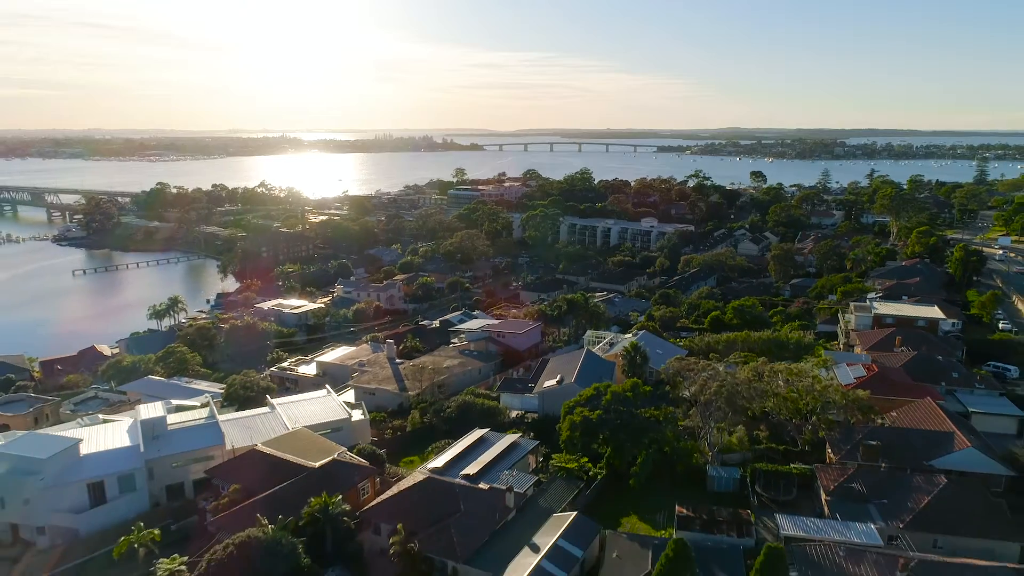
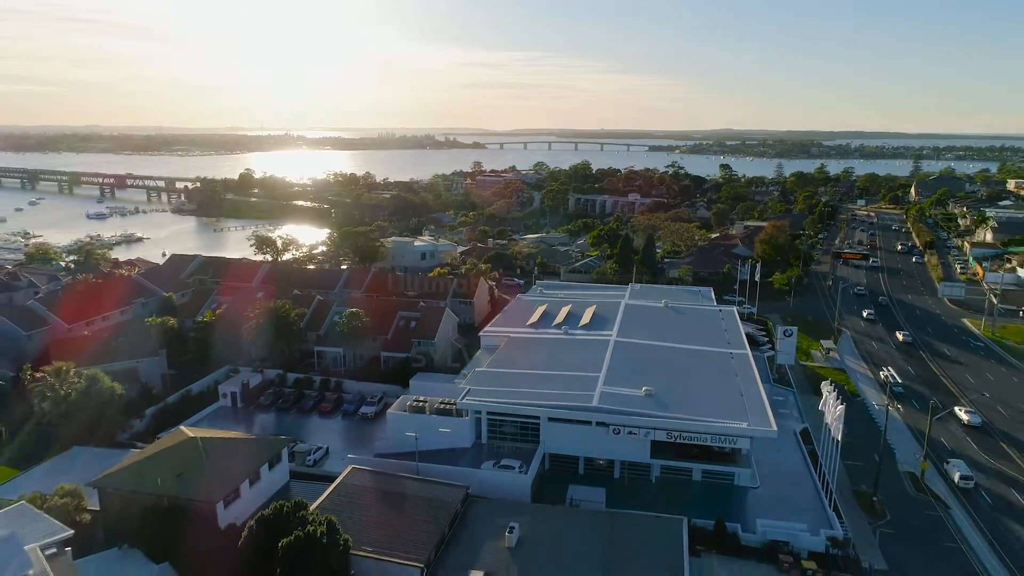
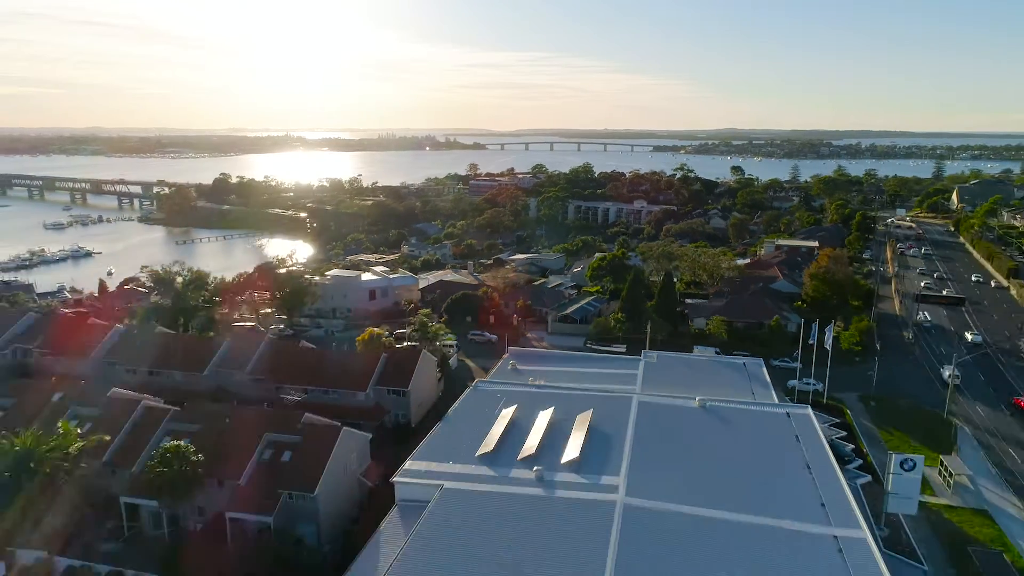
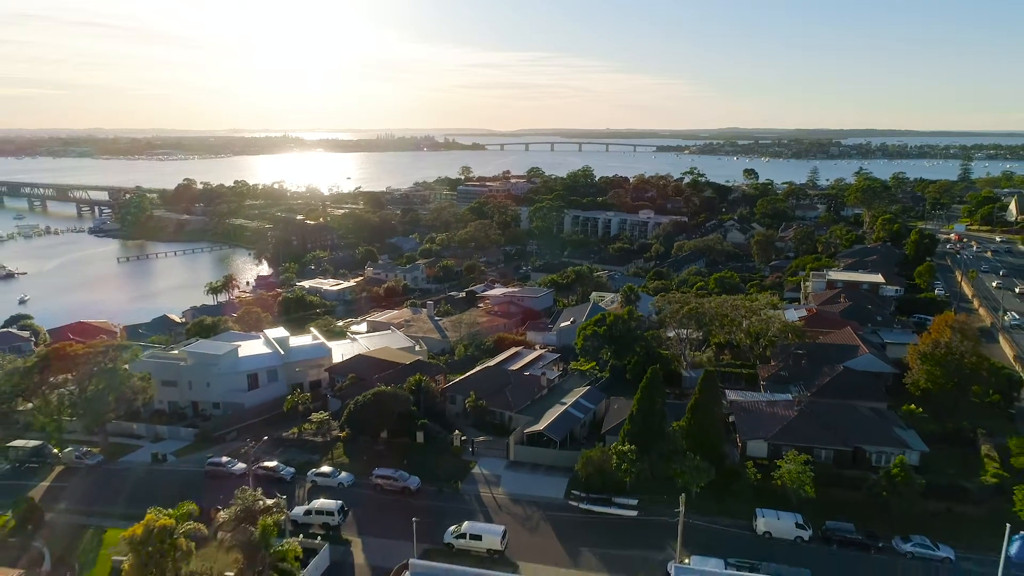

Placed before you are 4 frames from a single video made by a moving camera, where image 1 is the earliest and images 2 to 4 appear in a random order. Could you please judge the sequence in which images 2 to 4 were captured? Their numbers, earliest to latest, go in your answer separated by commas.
4, 3, 2
